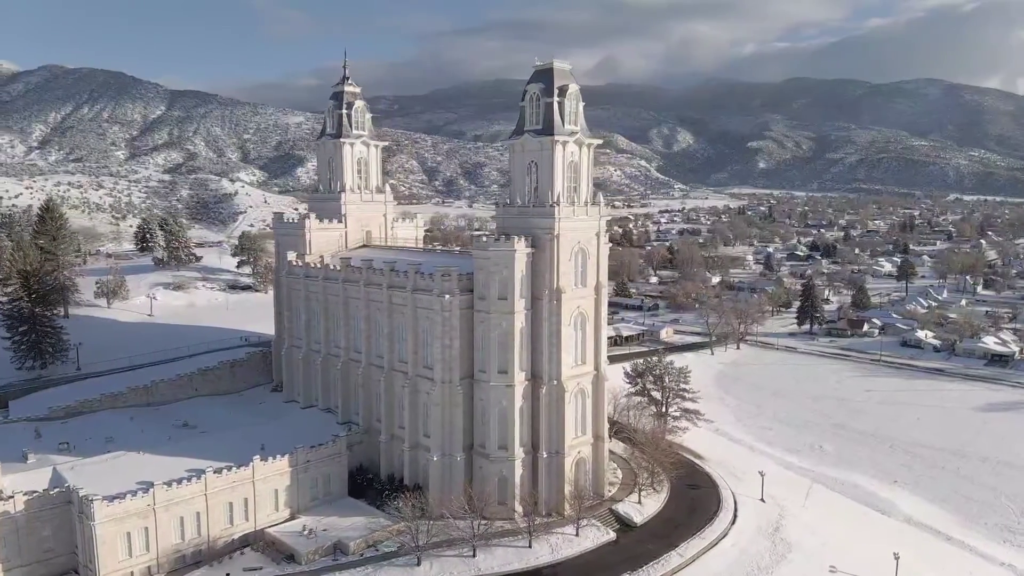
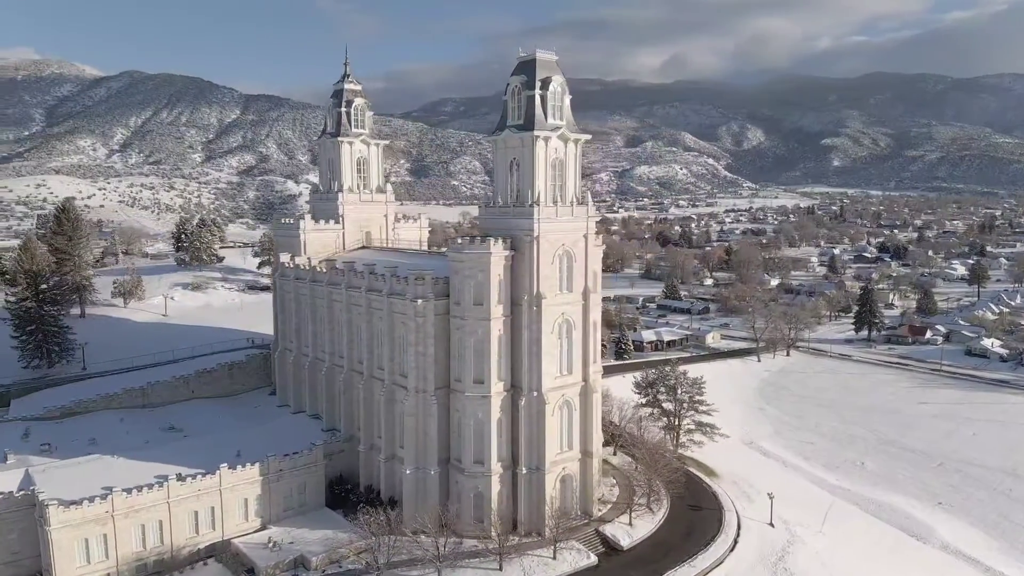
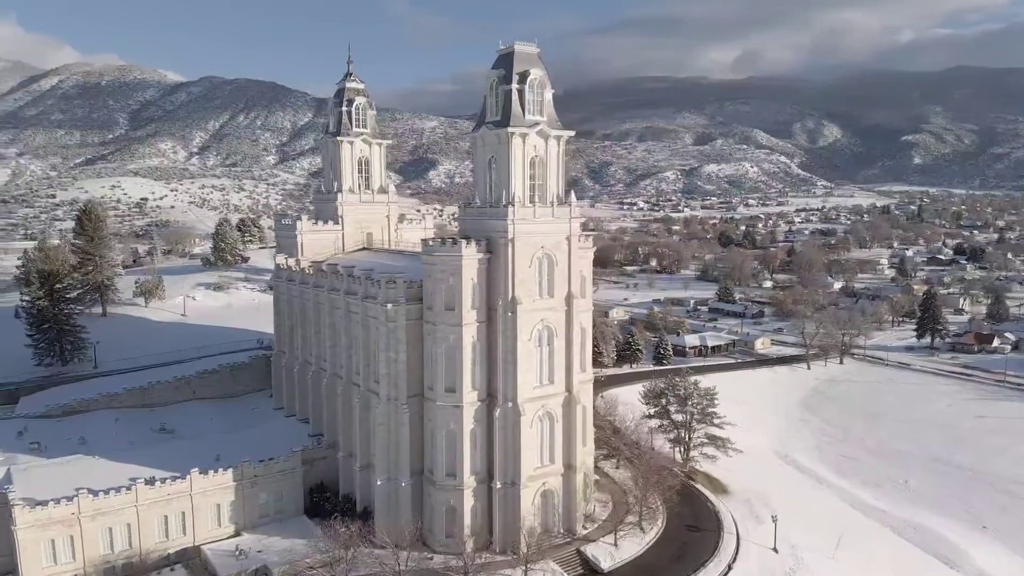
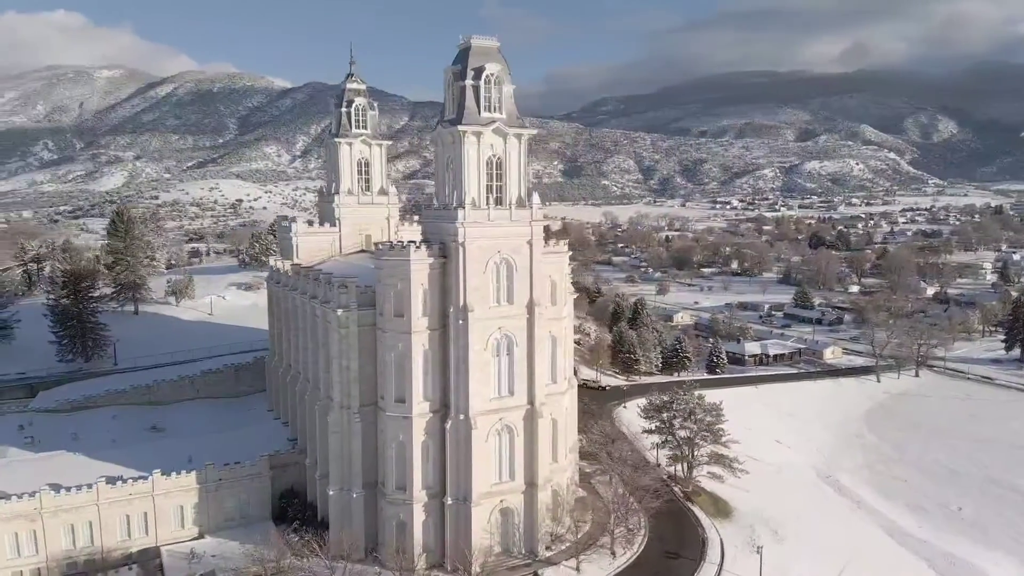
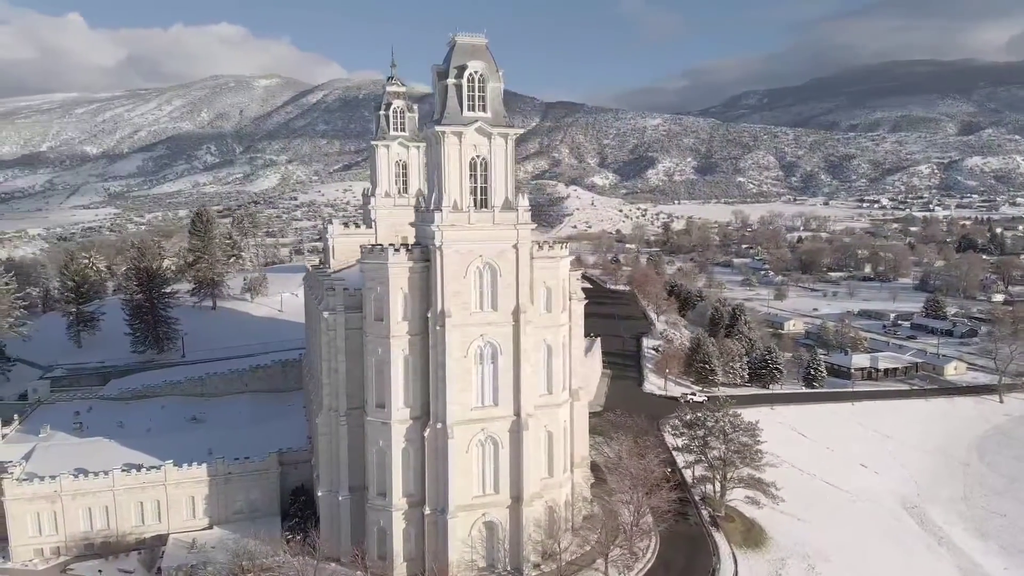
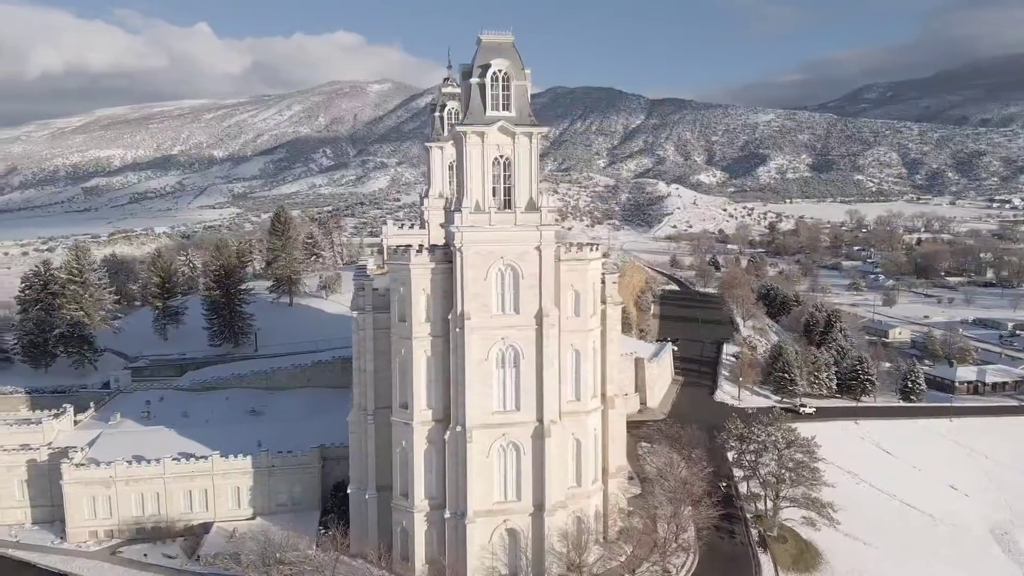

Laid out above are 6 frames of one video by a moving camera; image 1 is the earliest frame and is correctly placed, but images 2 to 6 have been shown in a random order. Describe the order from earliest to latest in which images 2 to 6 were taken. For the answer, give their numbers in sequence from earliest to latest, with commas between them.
2, 3, 4, 5, 6
